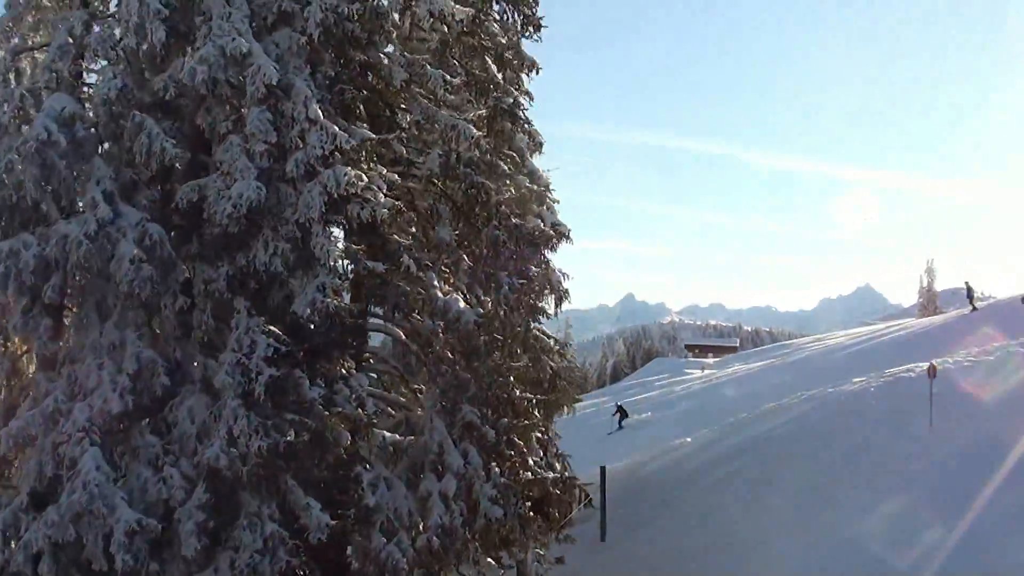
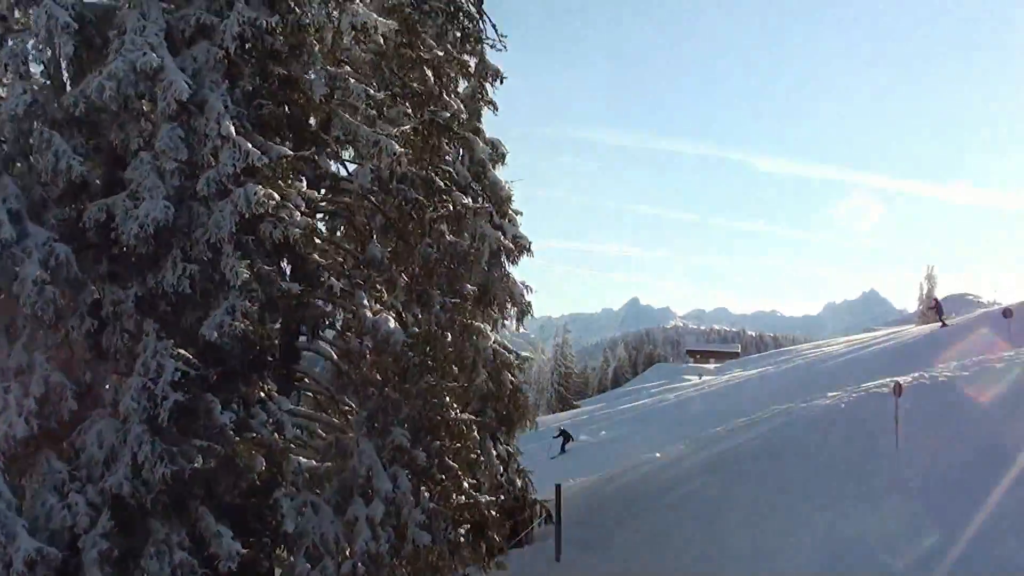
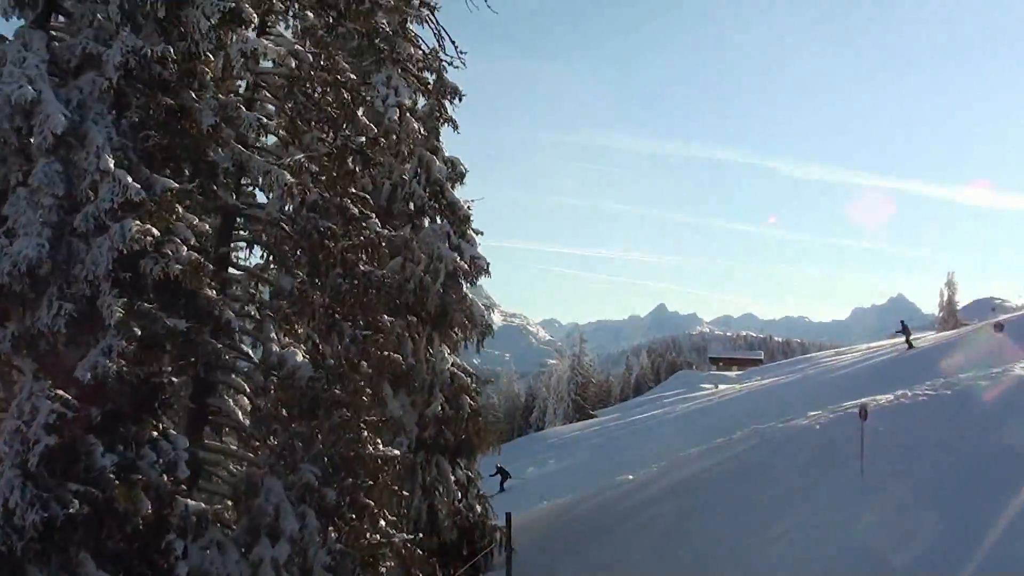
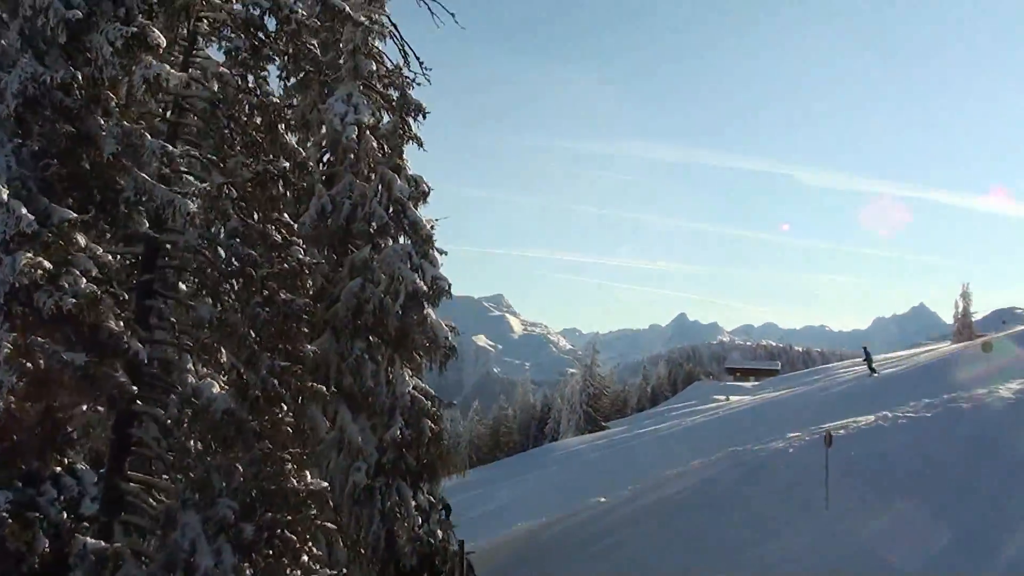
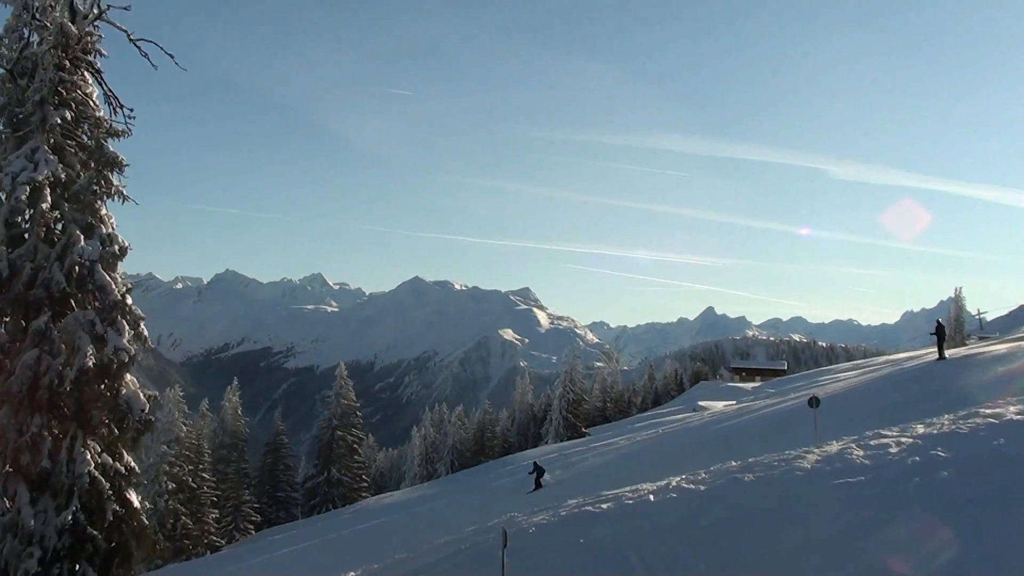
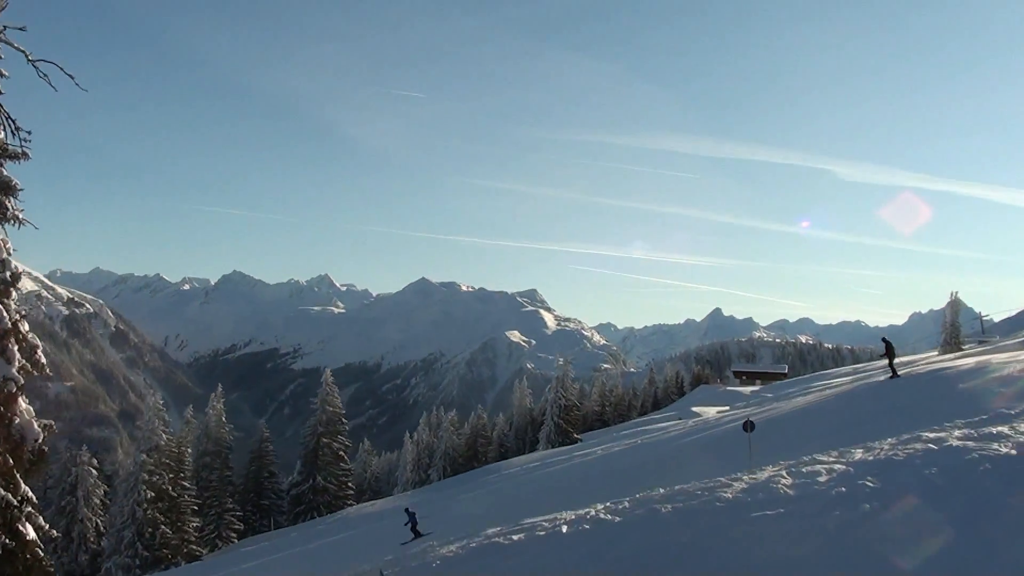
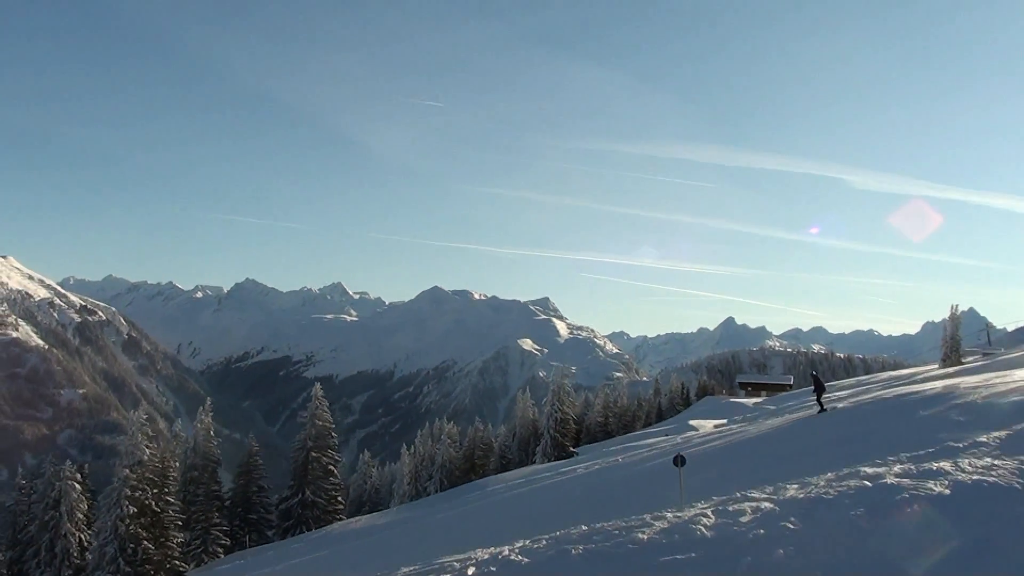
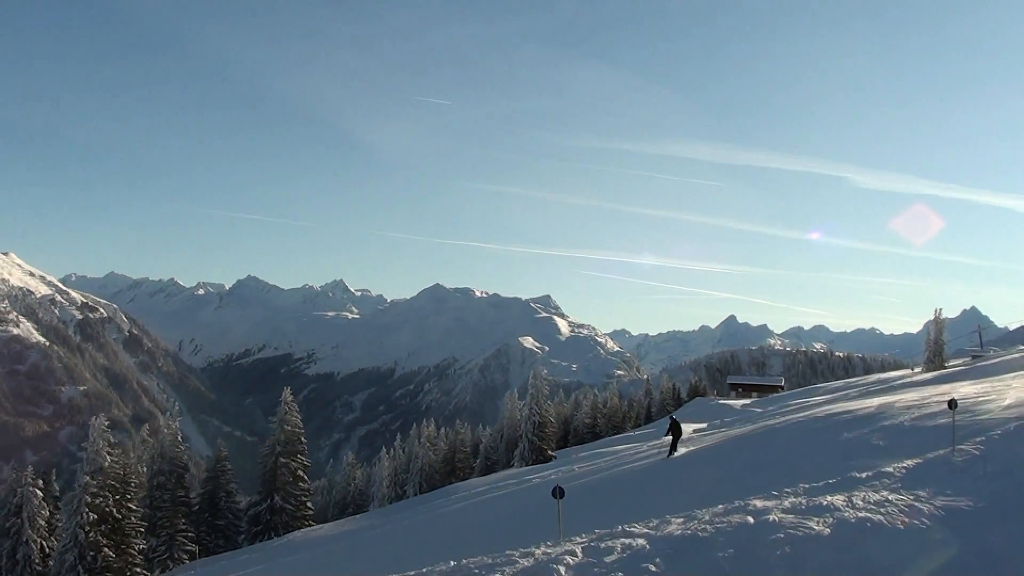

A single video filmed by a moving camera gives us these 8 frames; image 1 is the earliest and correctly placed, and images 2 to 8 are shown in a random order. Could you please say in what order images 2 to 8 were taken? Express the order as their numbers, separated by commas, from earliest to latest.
2, 3, 4, 5, 6, 7, 8
